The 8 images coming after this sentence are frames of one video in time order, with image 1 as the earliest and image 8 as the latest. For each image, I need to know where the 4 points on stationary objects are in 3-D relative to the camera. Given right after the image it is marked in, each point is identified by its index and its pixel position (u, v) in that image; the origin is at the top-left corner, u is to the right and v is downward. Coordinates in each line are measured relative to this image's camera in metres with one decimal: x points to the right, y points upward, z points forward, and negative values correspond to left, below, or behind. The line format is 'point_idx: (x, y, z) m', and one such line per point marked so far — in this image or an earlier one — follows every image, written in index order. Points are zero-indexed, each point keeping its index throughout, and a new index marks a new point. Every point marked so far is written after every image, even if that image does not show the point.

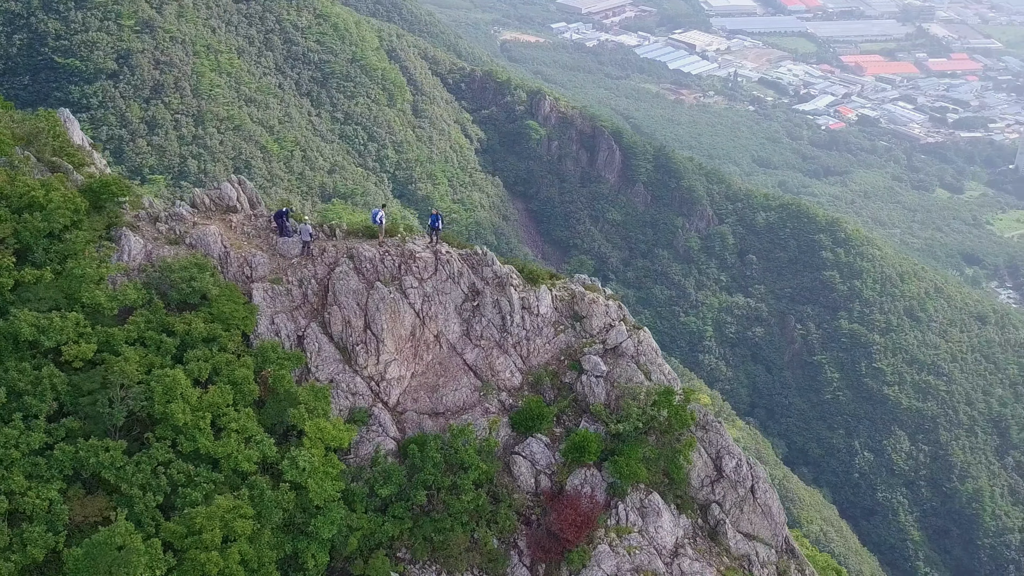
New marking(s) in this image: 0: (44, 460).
0: (-7.5, -2.8, +19.7) m
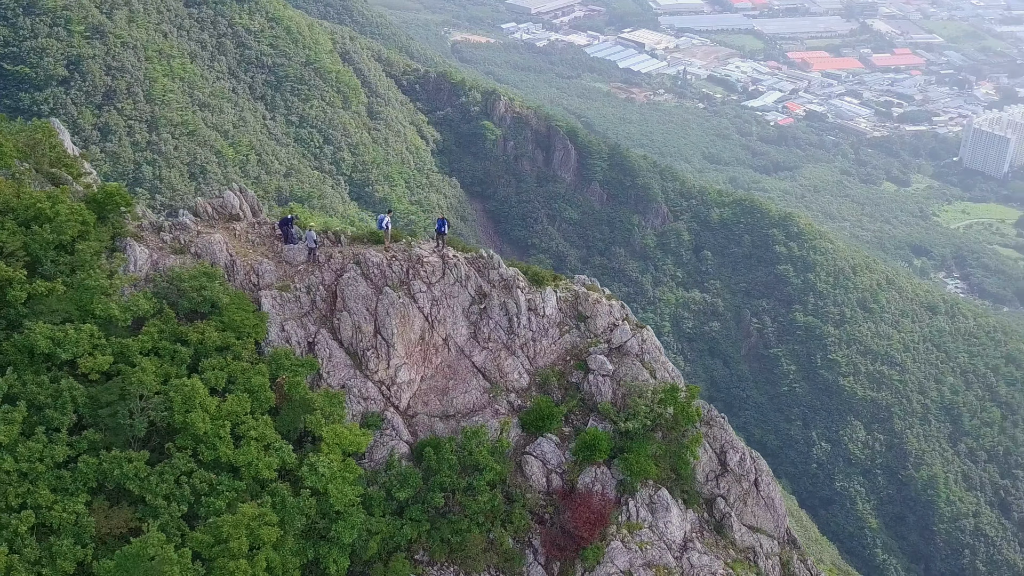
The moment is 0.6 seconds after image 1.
0: (-7.1, -3.0, +19.7) m
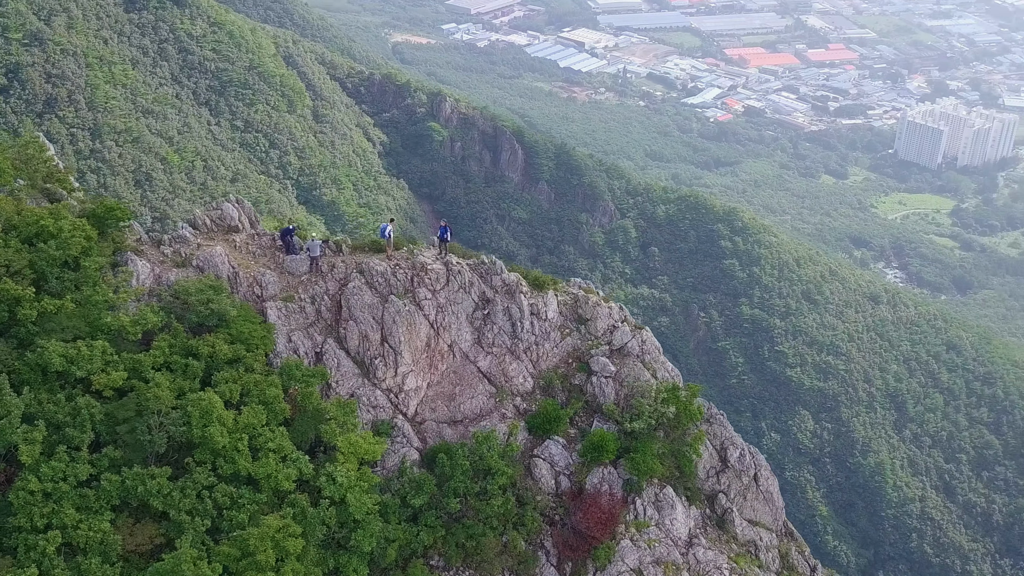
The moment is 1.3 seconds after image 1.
0: (-6.7, -3.3, +19.6) m
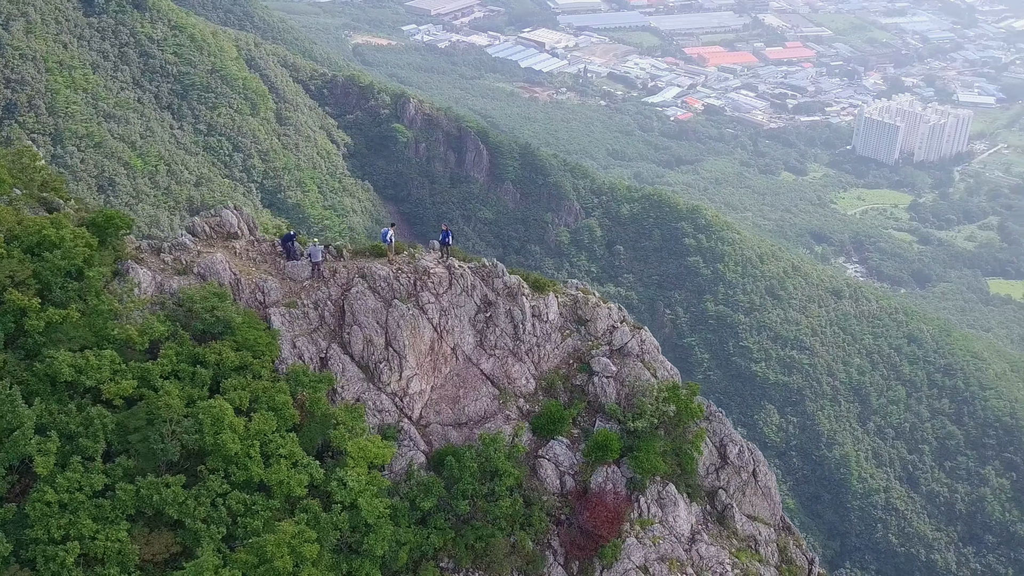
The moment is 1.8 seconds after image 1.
0: (-6.5, -3.4, +19.5) m
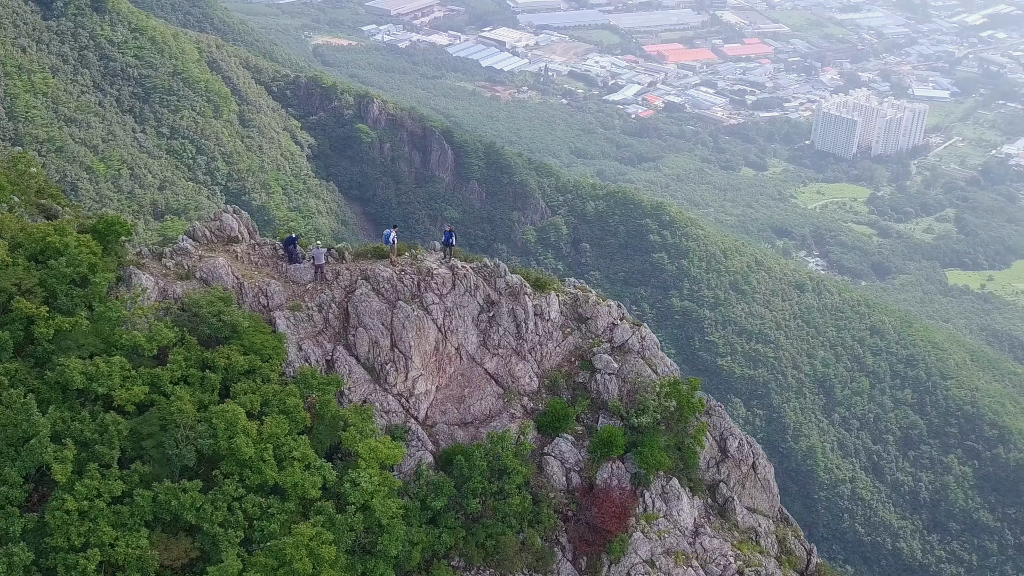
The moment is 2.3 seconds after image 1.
0: (-6.2, -3.5, +19.5) m
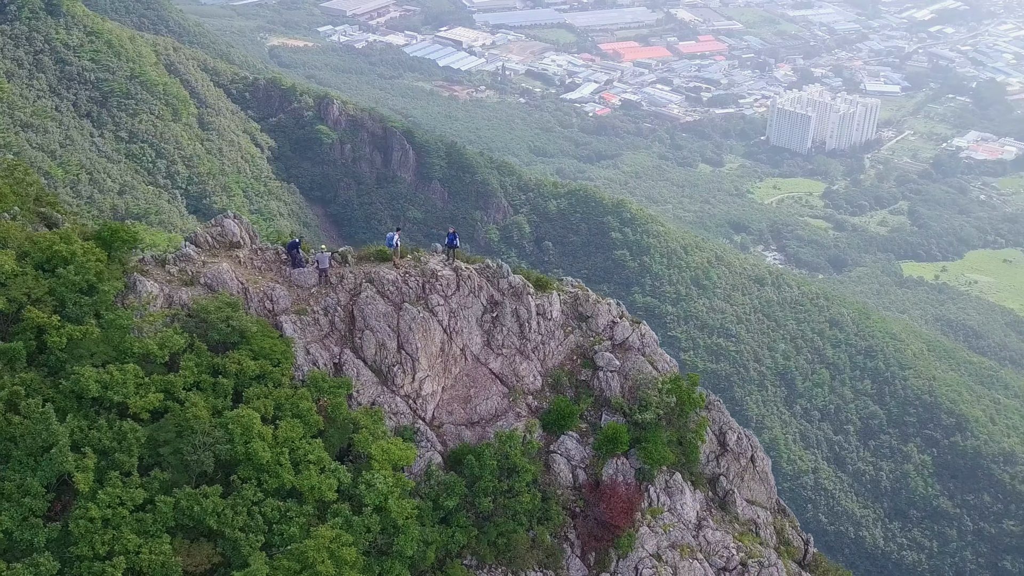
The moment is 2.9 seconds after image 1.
0: (-5.8, -3.6, +19.5) m
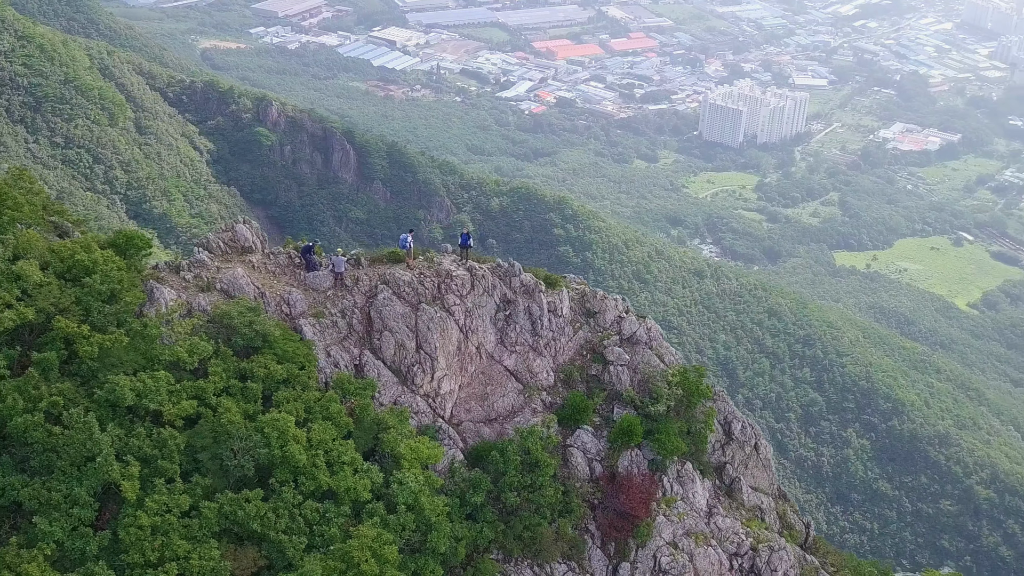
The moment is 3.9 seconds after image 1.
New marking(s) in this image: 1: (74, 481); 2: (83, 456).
0: (-5.1, -3.7, +19.6) m
1: (-6.8, -3.0, +19.1) m
2: (-6.8, -2.7, +19.4) m
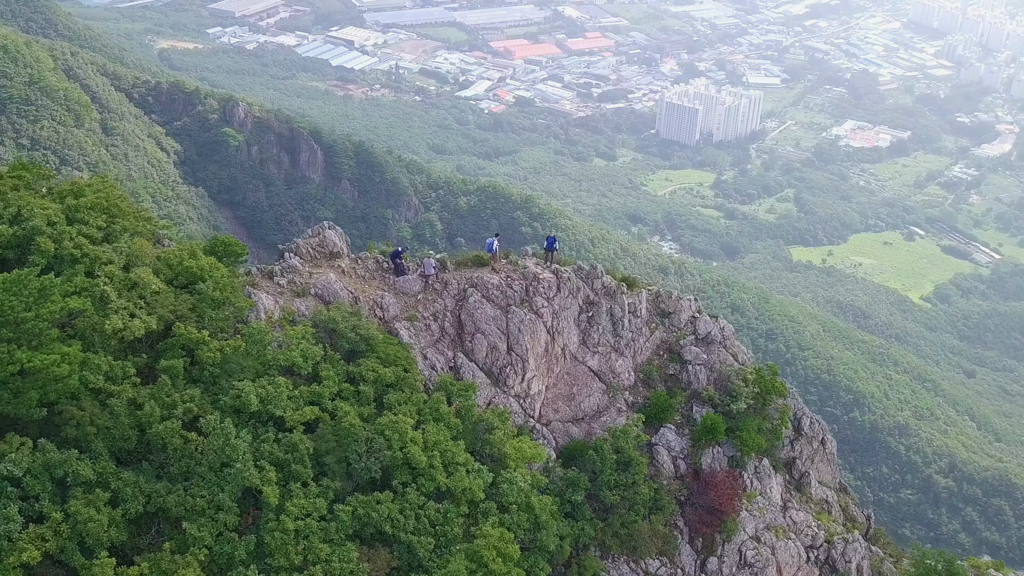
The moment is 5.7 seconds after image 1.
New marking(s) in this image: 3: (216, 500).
0: (-2.9, -3.8, +19.8) m
1: (-4.7, -3.1, +19.2) m
2: (-4.7, -2.8, +19.5) m
3: (-4.6, -3.3, +19.0) m
